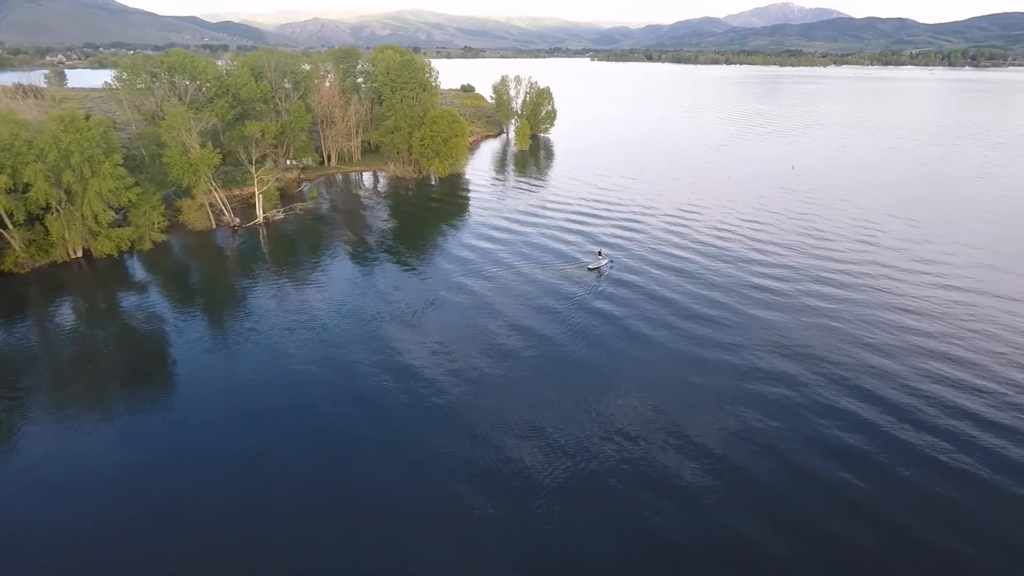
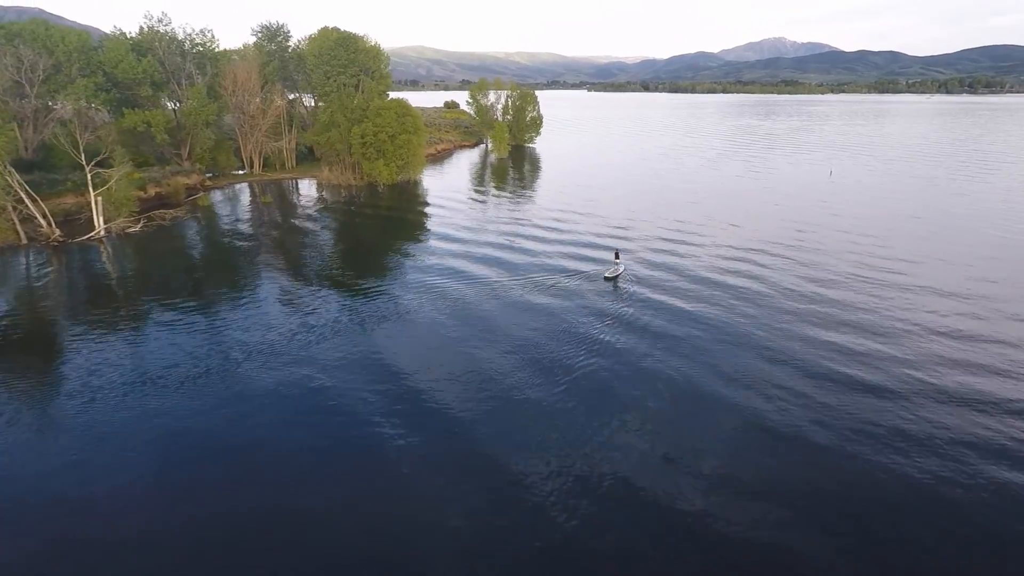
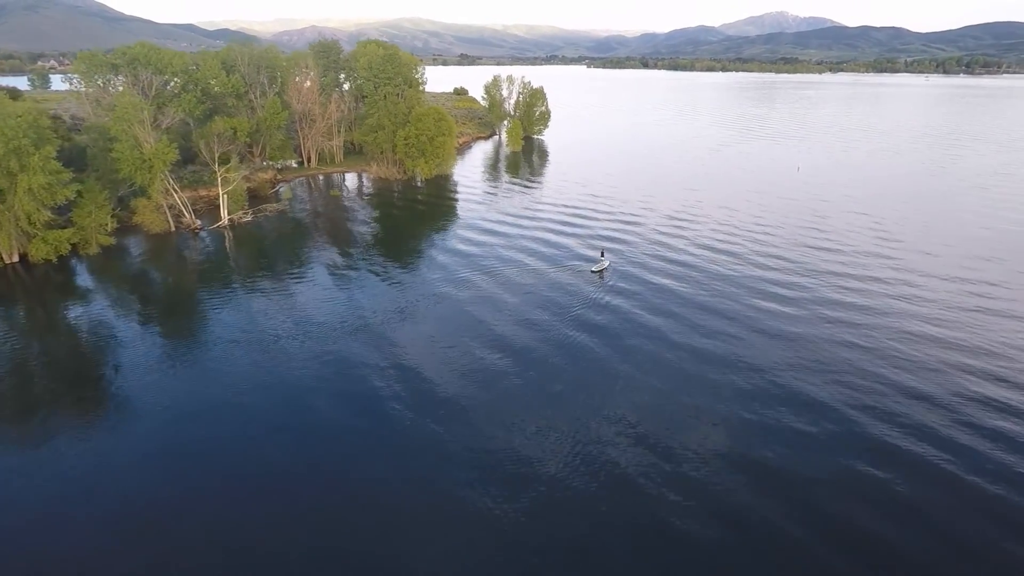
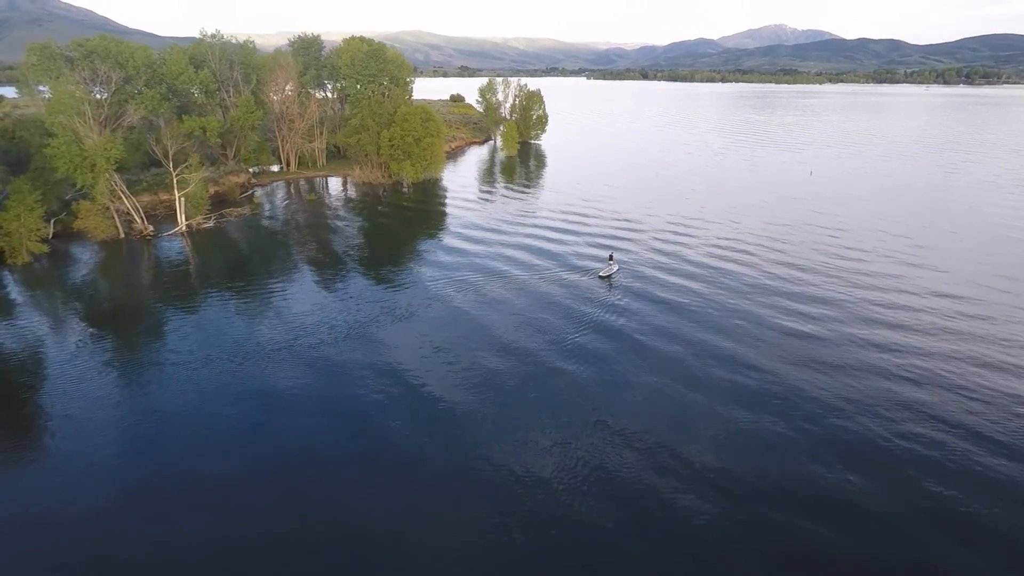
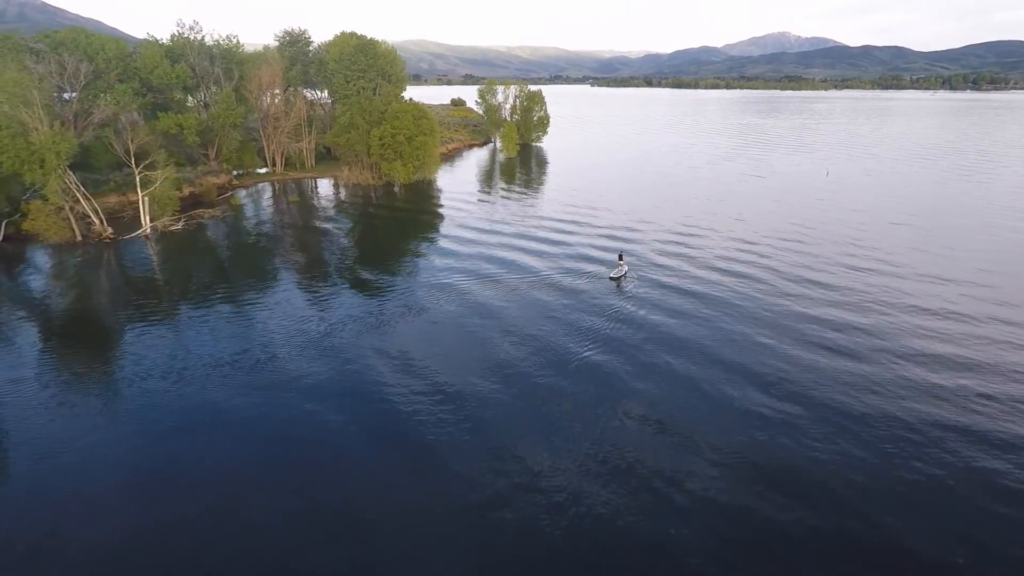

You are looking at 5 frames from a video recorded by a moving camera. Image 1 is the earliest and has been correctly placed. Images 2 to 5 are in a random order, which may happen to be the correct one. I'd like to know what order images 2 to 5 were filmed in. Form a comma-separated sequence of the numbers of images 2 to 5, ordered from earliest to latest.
3, 4, 5, 2
